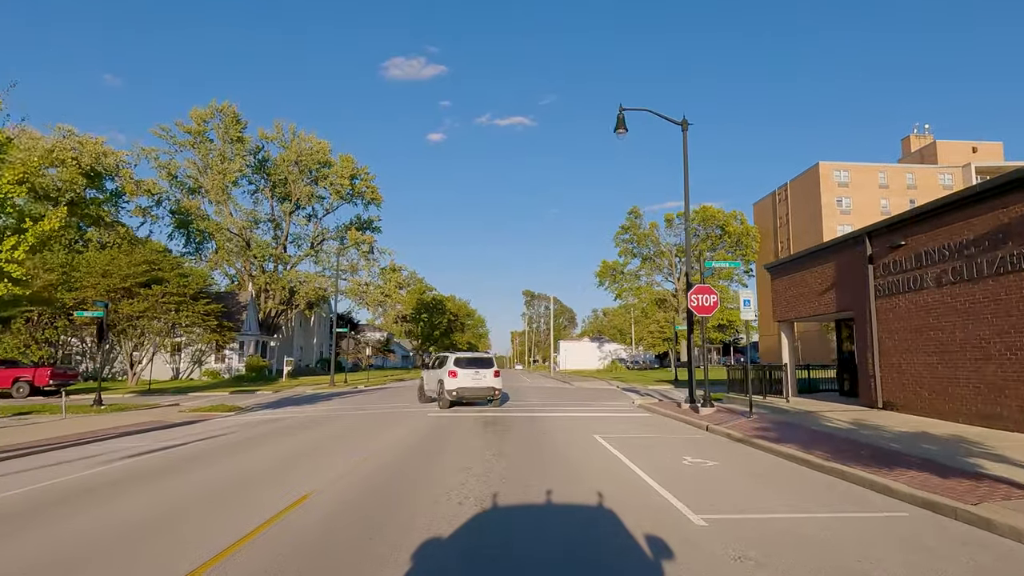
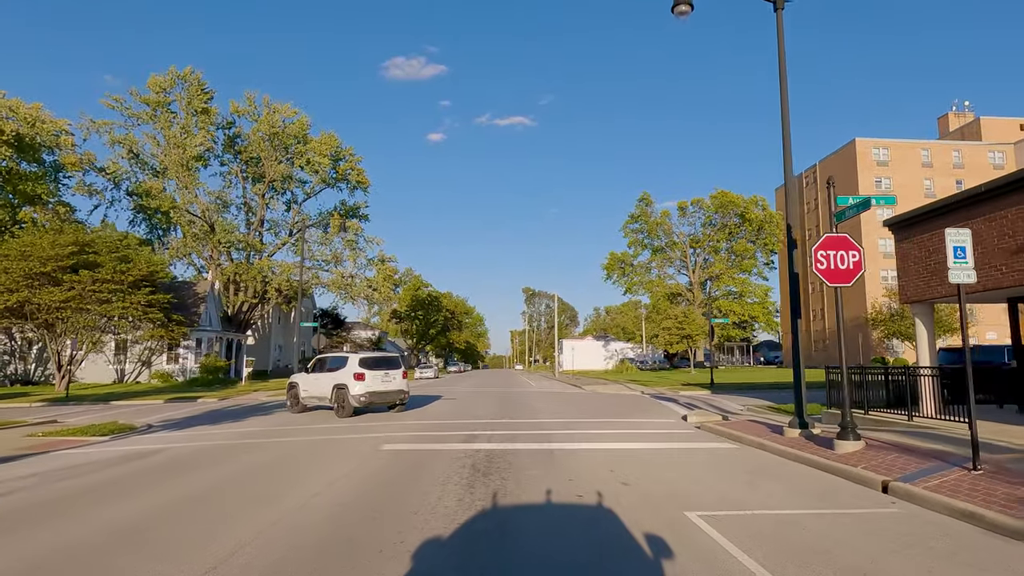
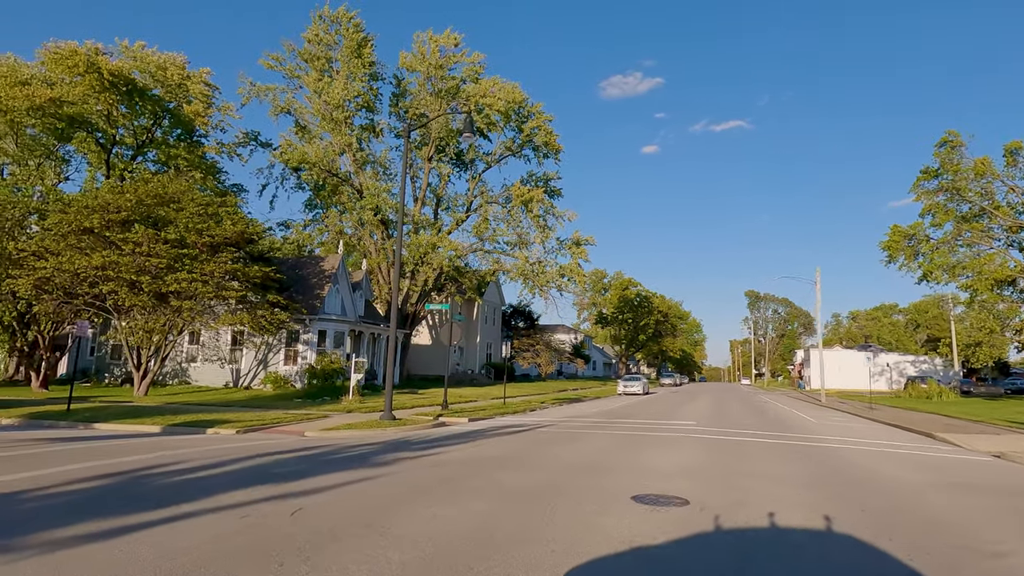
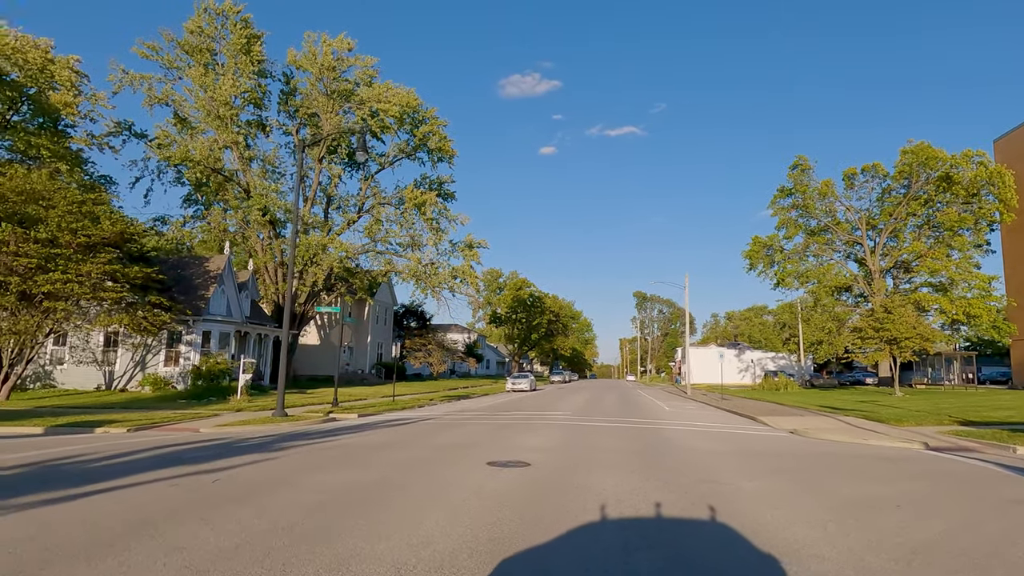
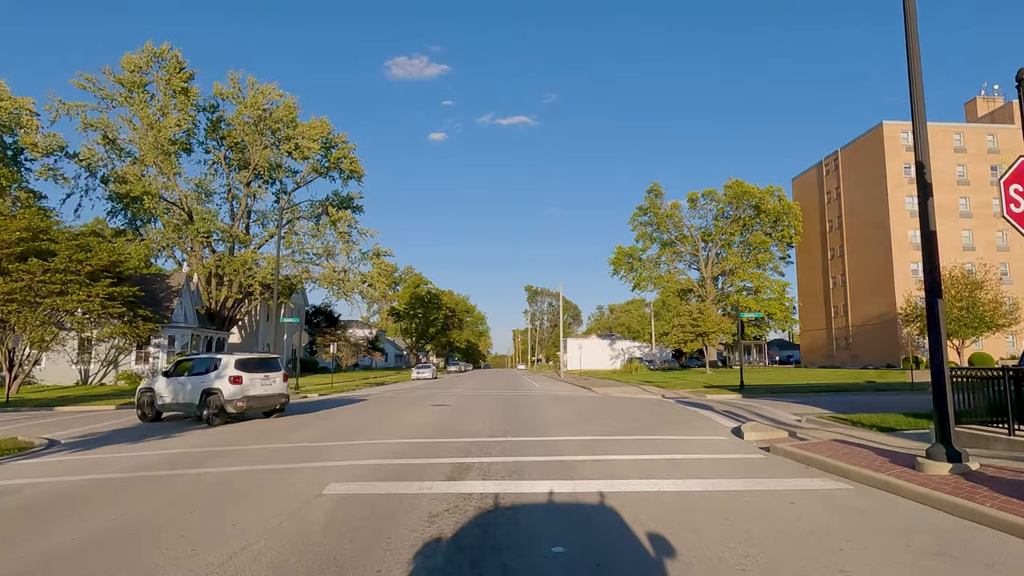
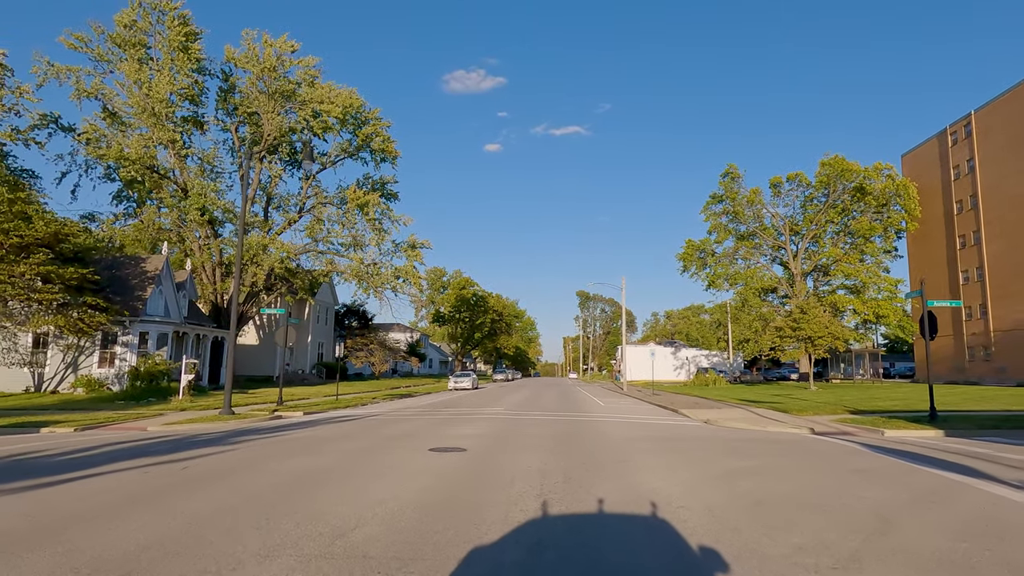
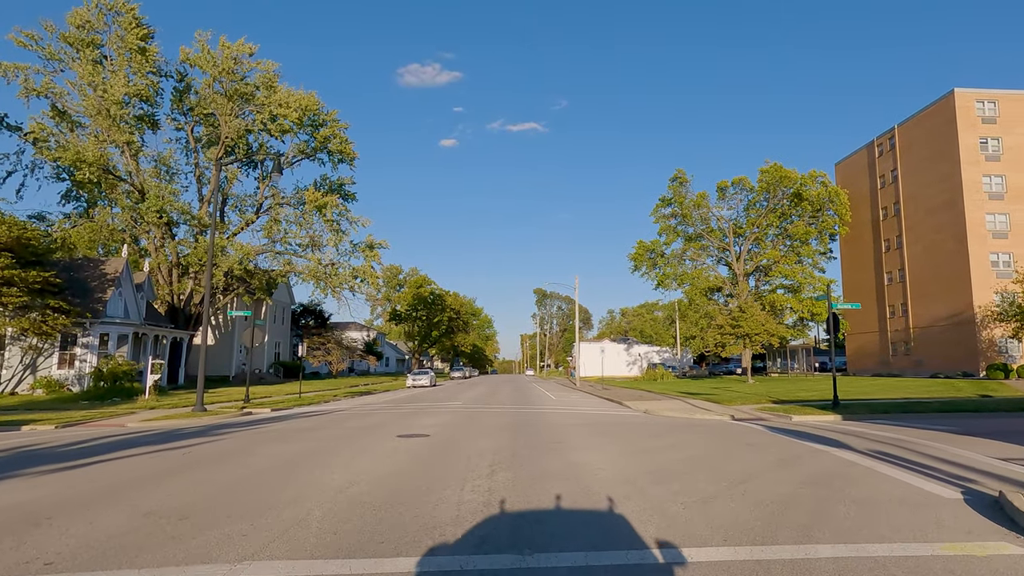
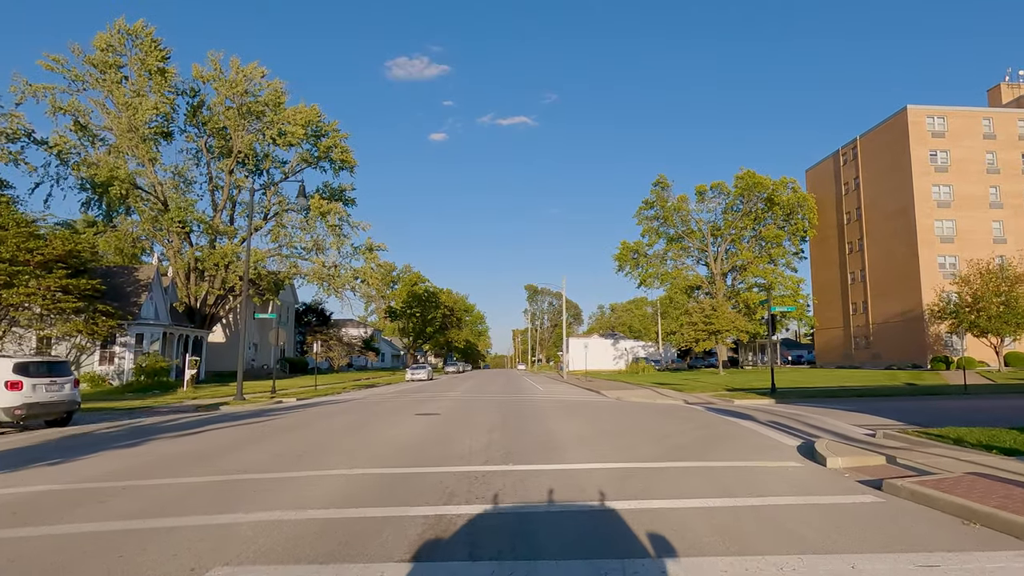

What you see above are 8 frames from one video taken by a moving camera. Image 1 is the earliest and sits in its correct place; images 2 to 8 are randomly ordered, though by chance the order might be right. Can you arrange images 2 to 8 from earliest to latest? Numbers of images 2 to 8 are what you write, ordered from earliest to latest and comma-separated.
2, 5, 8, 7, 6, 4, 3
